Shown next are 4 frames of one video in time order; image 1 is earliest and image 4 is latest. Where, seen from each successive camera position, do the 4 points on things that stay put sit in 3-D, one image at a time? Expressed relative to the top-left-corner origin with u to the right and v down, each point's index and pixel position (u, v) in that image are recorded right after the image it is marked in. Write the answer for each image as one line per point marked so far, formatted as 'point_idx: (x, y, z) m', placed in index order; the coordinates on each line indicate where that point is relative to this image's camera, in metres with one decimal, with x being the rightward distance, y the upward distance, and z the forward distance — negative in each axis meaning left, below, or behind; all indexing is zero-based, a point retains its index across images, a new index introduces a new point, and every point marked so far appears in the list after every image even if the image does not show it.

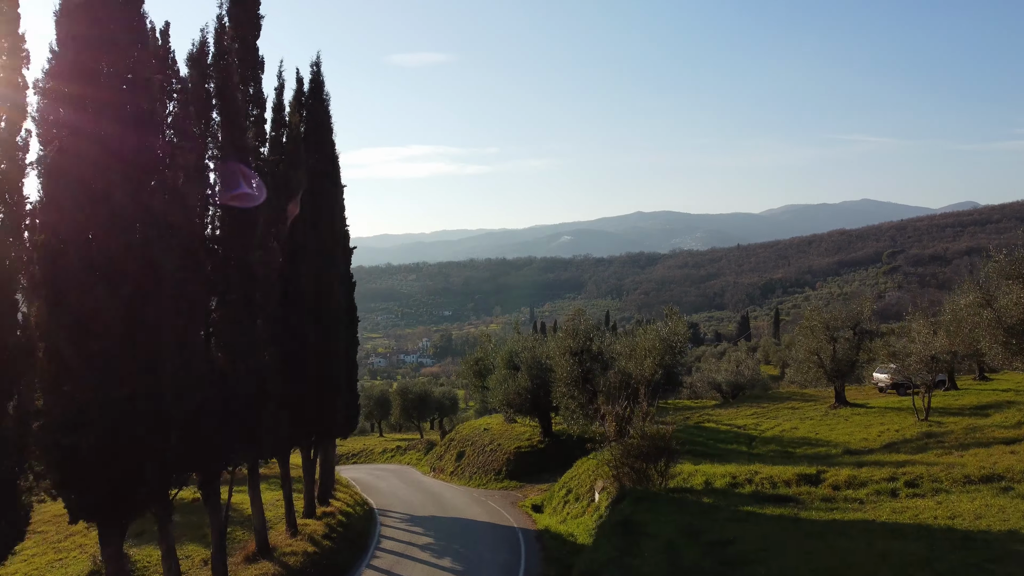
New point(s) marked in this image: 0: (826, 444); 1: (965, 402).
0: (+6.8, -3.4, +12.3) m
1: (+11.8, -3.0, +14.9) m
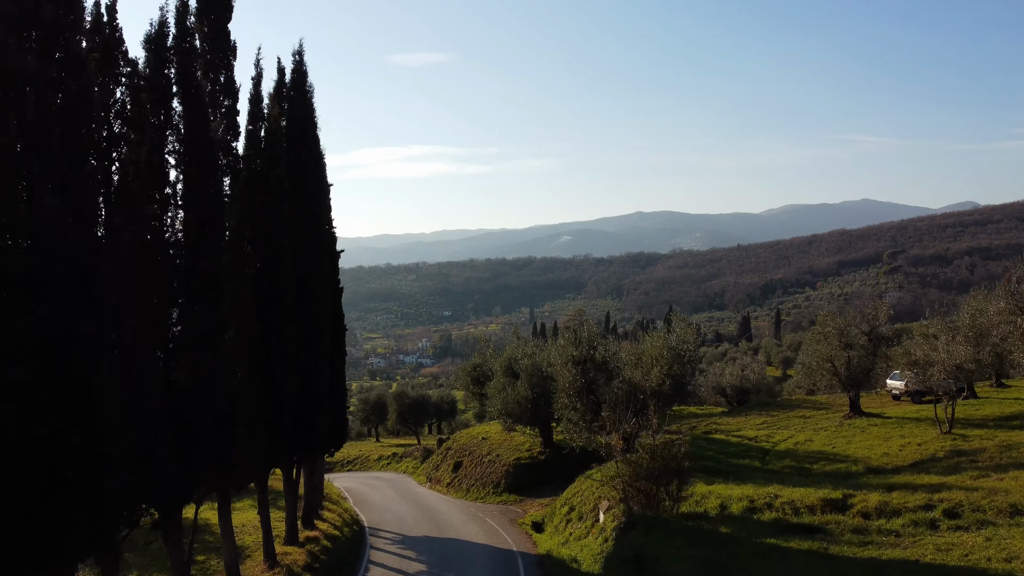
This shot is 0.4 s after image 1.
0: (+6.8, -3.5, +11.6) m
1: (+11.8, -3.1, +14.1) m
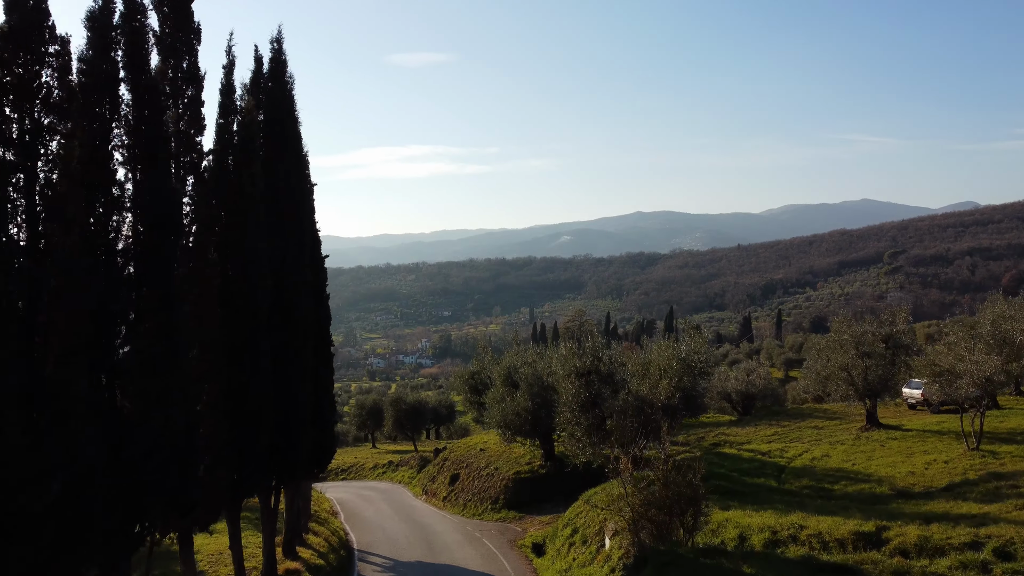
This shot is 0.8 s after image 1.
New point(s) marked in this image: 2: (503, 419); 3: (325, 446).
0: (+6.8, -3.6, +10.8) m
1: (+11.8, -3.2, +13.4) m
2: (-0.2, -3.5, +15.2) m
3: (-3.3, -2.8, +10.0) m
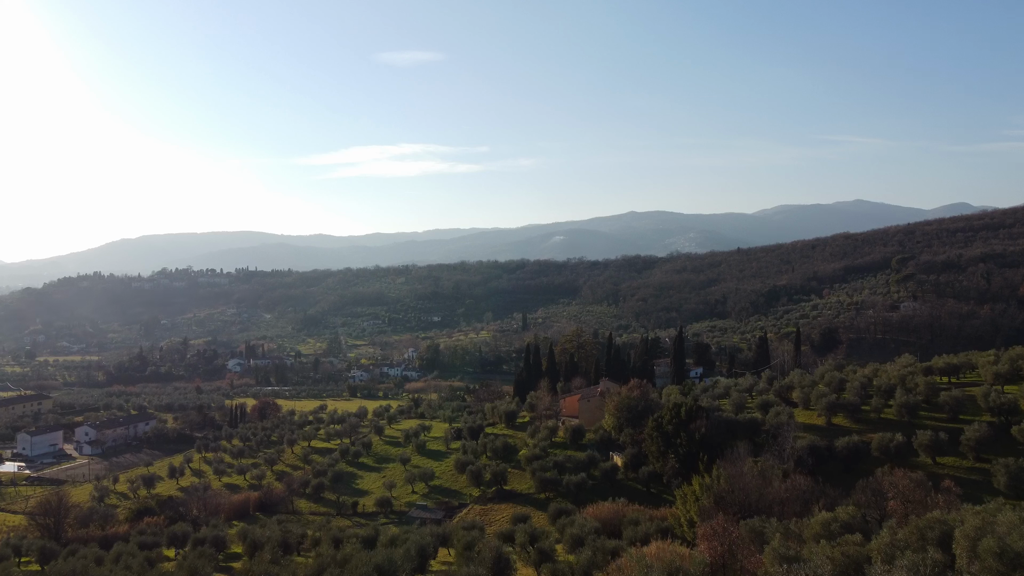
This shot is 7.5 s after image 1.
0: (+6.2, -7.7, -4.8) m
1: (+11.2, -7.3, -2.2) m
2: (-0.9, -7.6, -0.4) m
3: (-3.8, -6.9, -5.7) m
